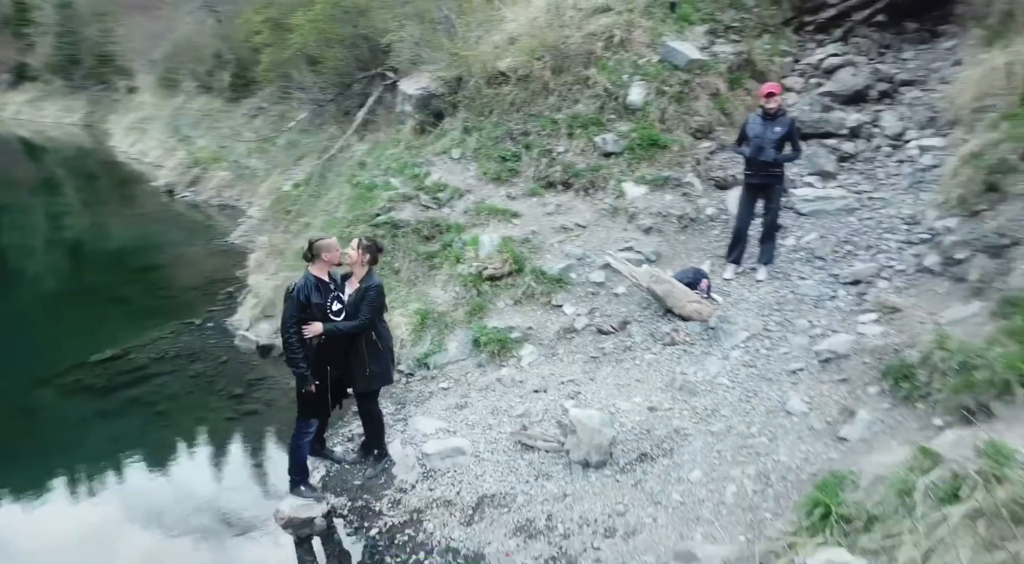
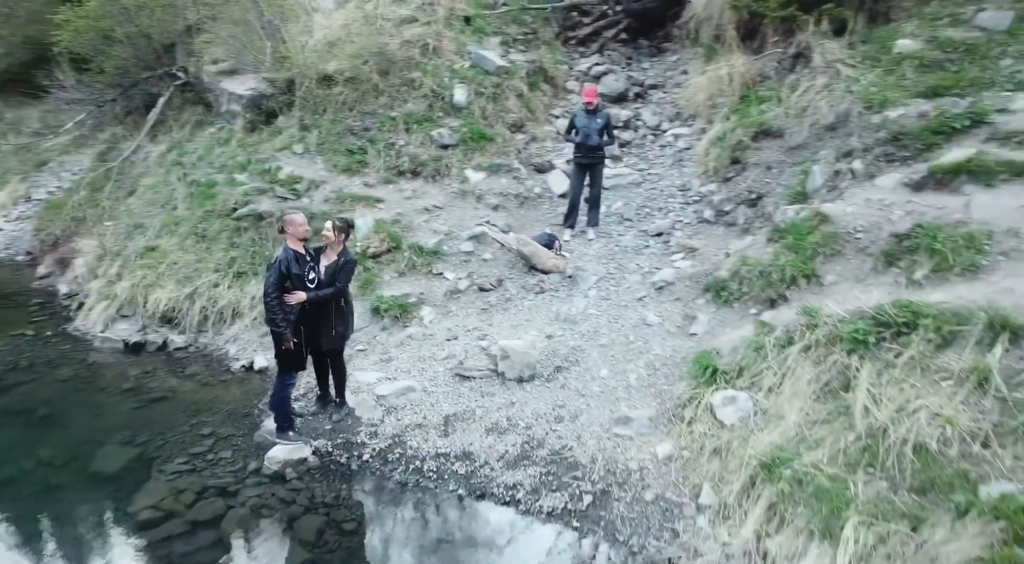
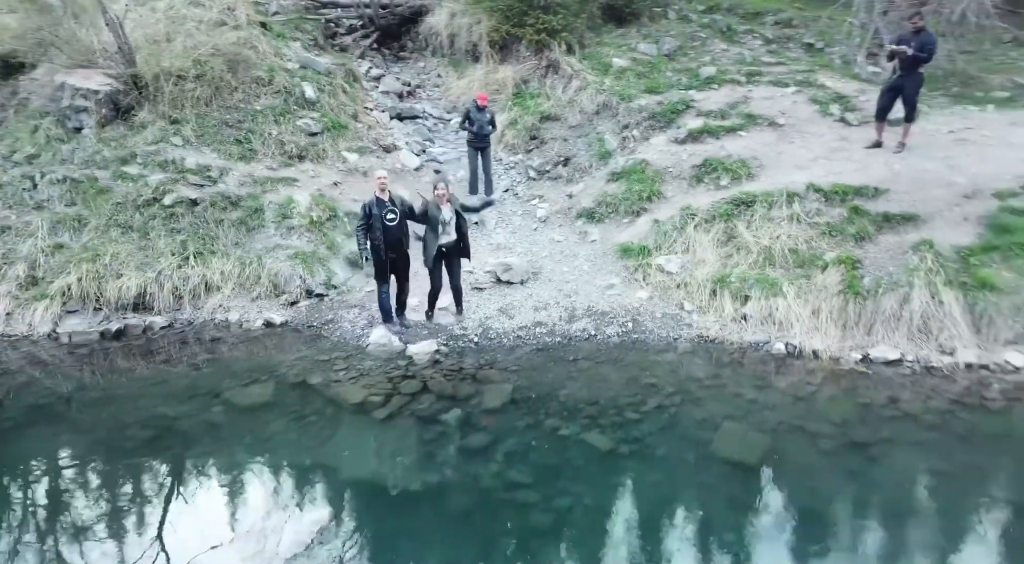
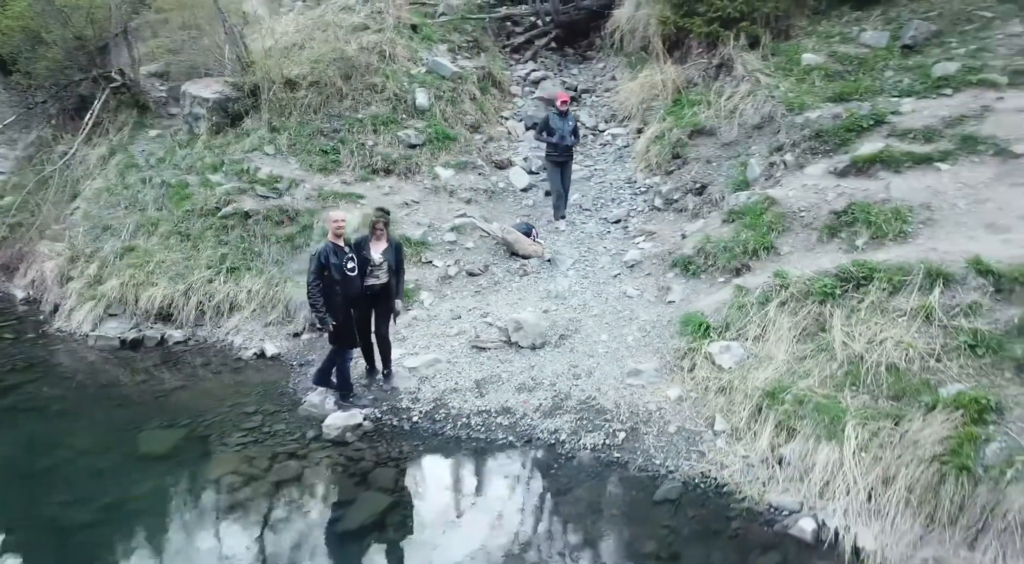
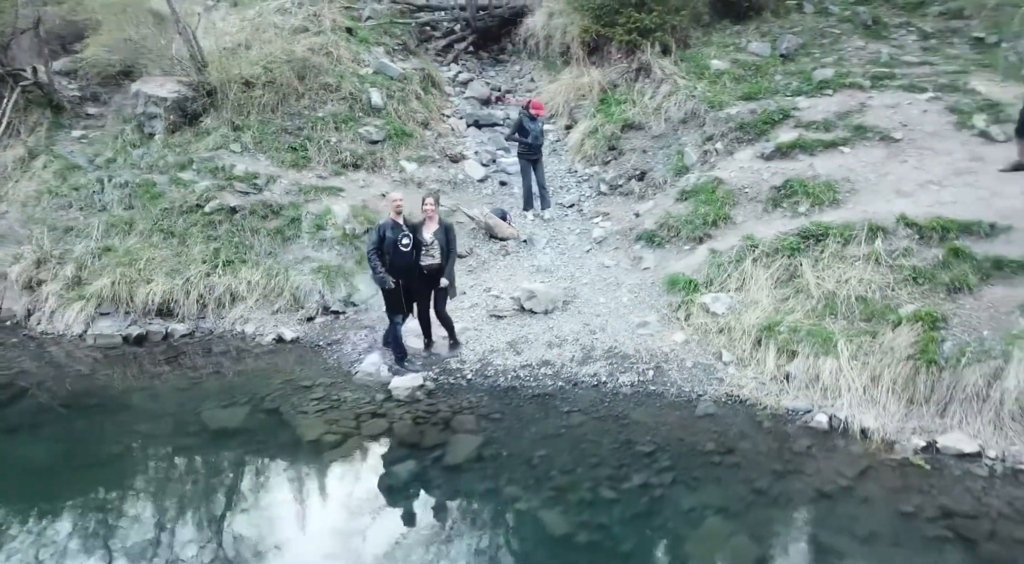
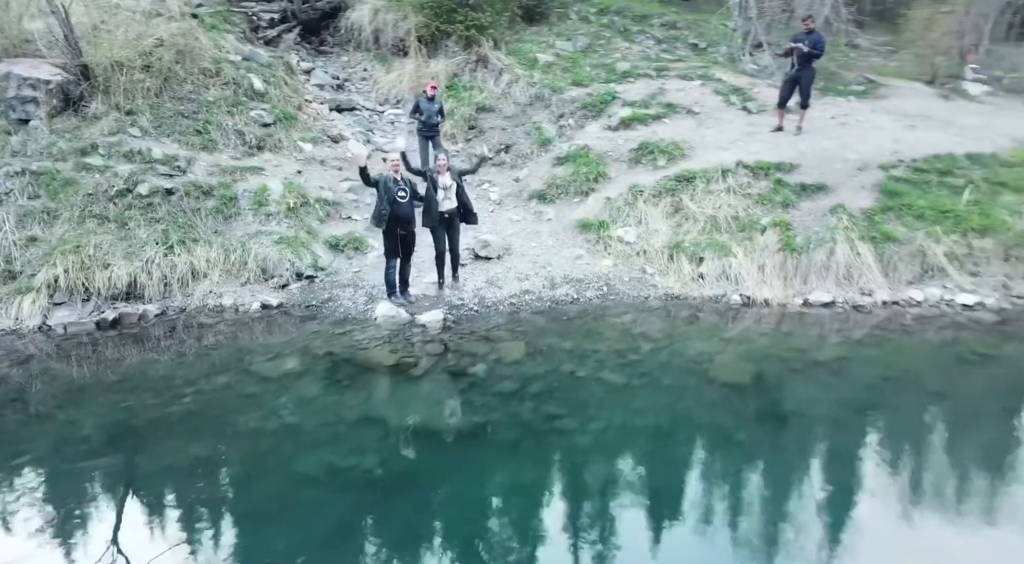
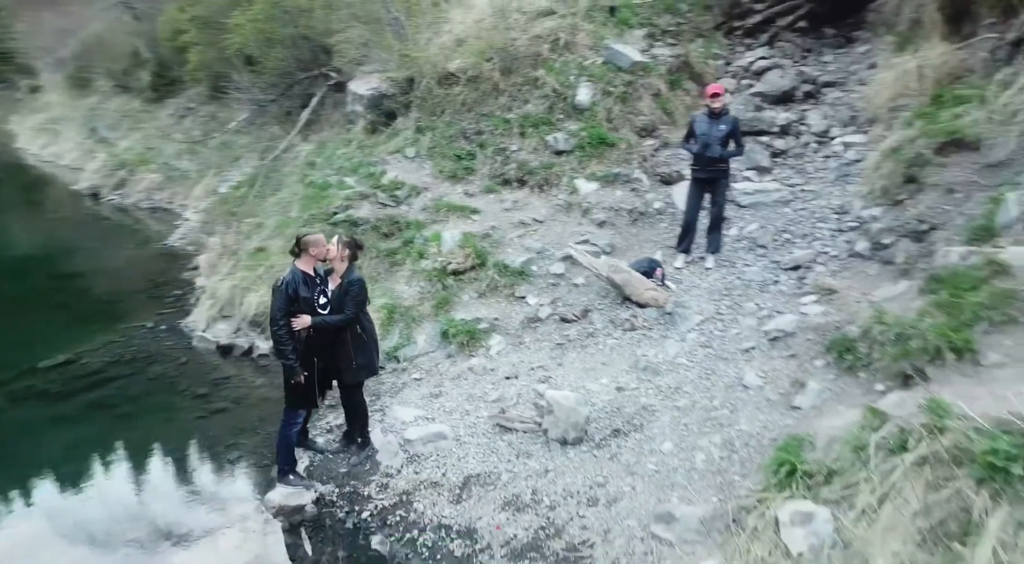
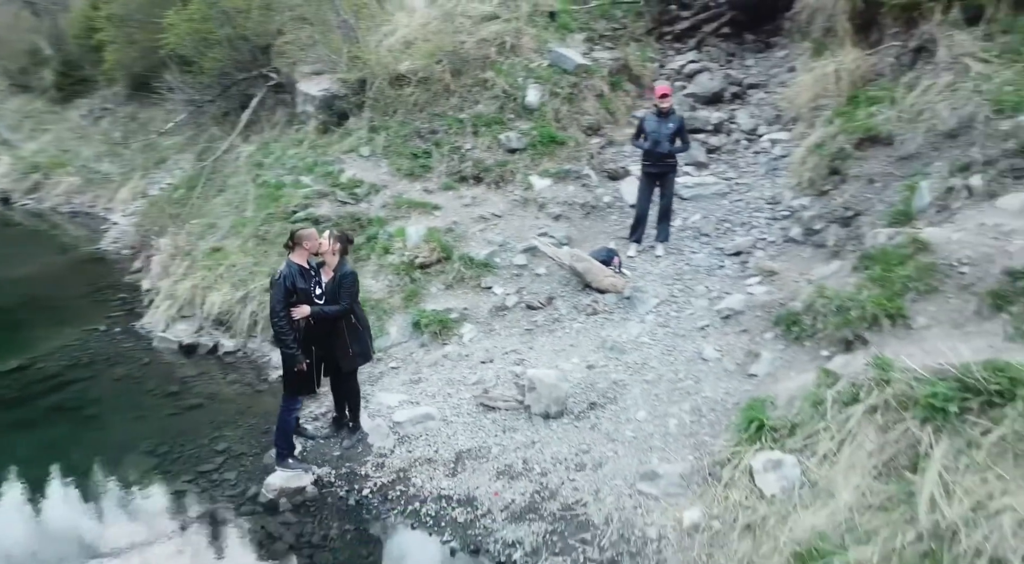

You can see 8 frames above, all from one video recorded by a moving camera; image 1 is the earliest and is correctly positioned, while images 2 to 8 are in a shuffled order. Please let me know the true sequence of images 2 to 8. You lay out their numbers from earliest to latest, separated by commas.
7, 8, 2, 4, 5, 3, 6
